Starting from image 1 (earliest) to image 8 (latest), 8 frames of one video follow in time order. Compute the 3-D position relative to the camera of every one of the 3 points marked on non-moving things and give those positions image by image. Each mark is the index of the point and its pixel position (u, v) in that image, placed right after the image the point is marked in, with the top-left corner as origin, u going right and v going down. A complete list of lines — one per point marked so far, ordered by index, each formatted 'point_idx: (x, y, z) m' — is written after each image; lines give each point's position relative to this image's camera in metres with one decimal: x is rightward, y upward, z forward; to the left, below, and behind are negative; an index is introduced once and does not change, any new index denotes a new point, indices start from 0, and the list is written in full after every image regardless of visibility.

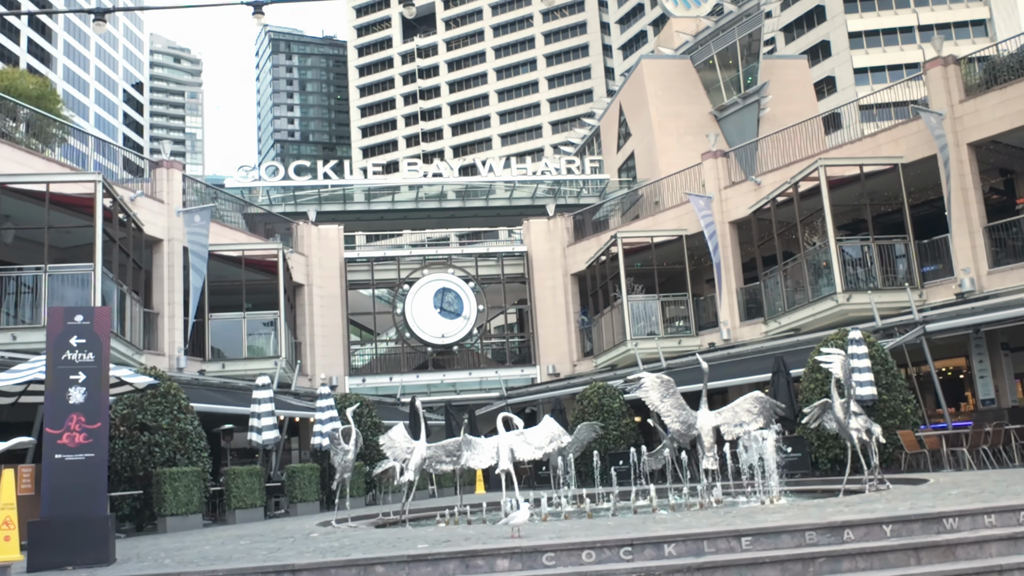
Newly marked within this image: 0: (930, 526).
0: (+2.7, -1.6, +6.4) m
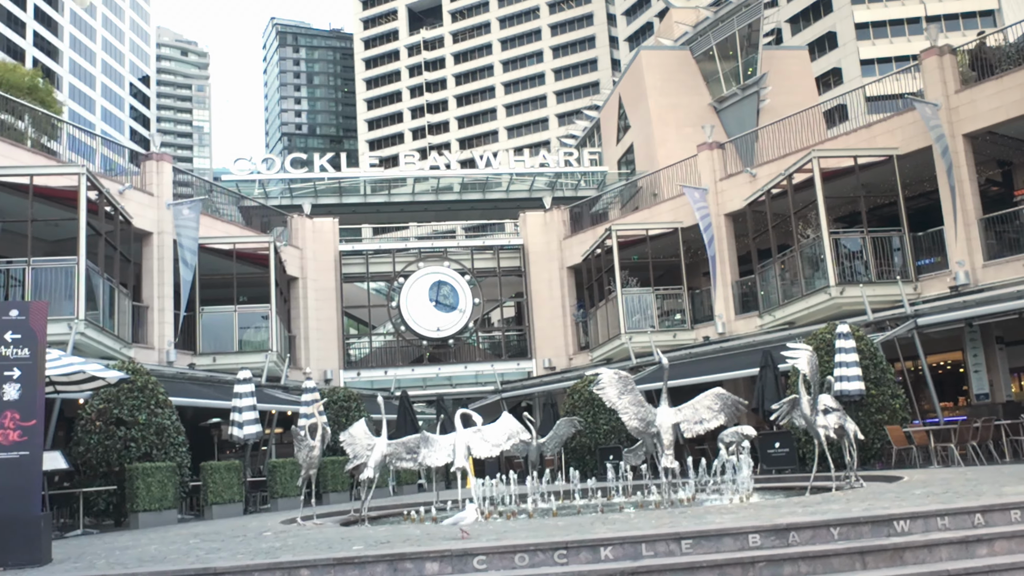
0: (+2.3, -1.5, +6.1) m
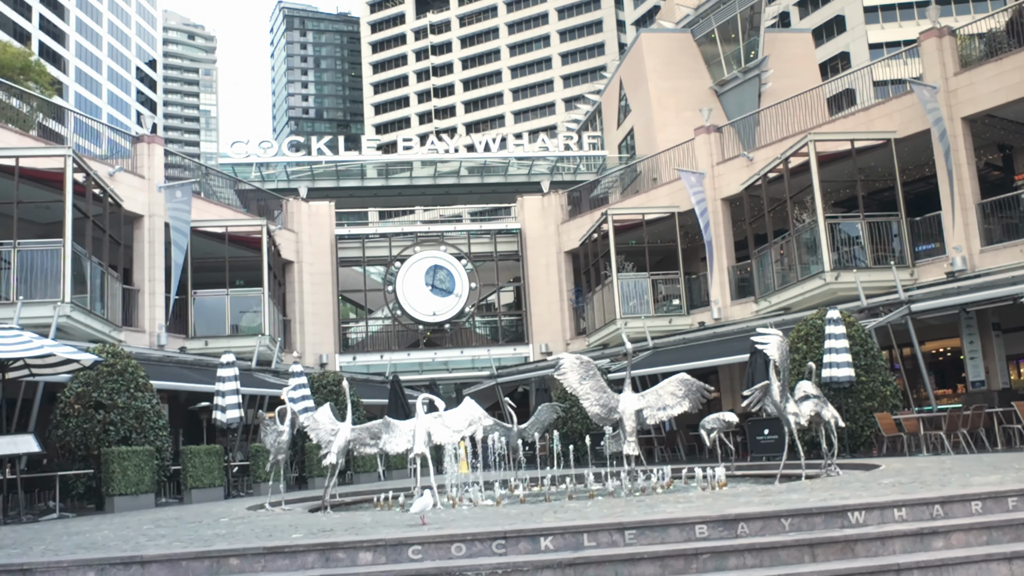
0: (+2.0, -1.4, +5.9) m
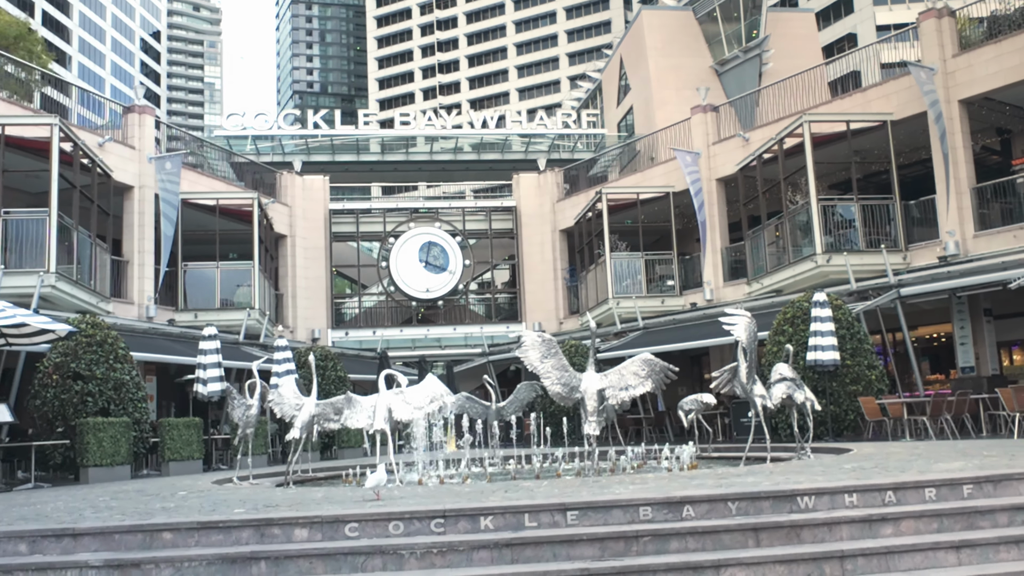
0: (+1.6, -1.3, +5.8) m
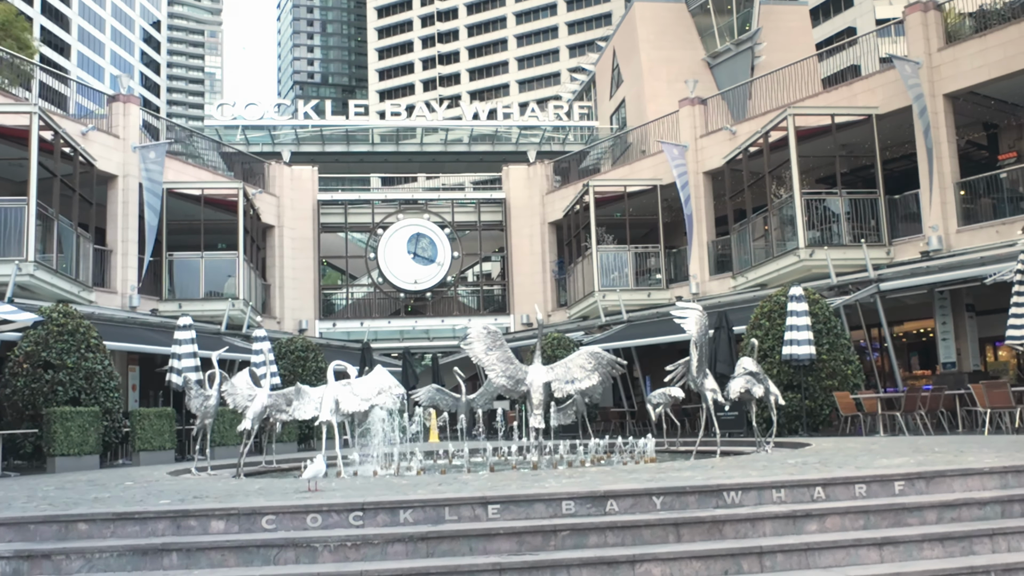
0: (+1.2, -1.3, +5.8) m
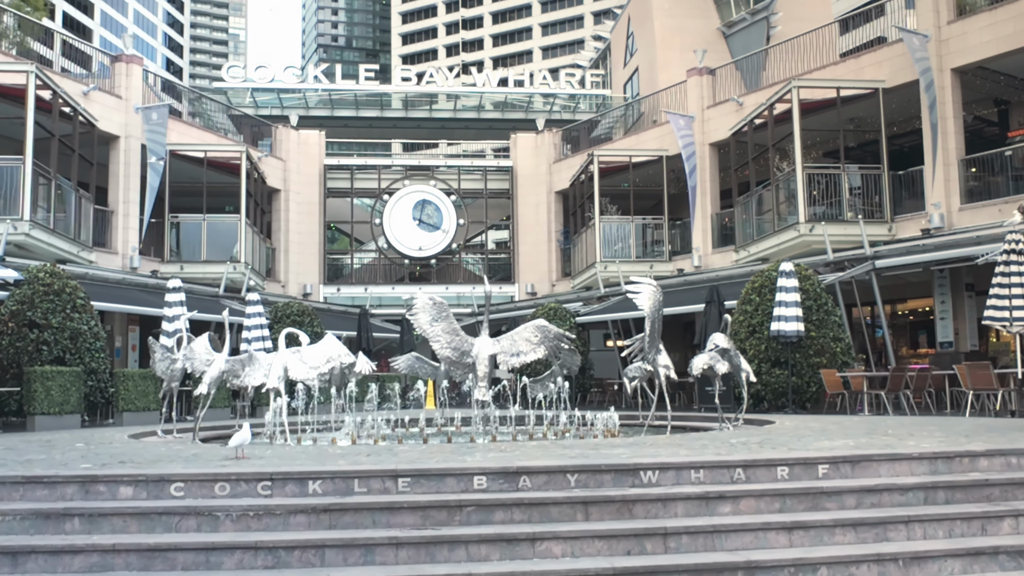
0: (+0.7, -1.1, +5.7) m
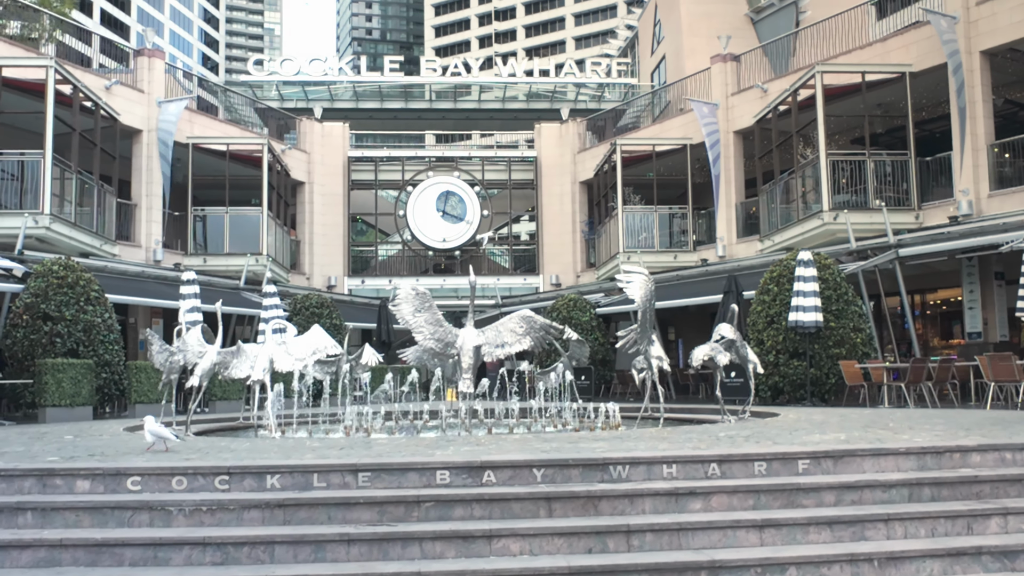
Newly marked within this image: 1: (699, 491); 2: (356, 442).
0: (+0.5, -1.1, +5.5) m
1: (+1.0, -1.1, +5.2) m
2: (-1.1, -1.2, +7.3) m
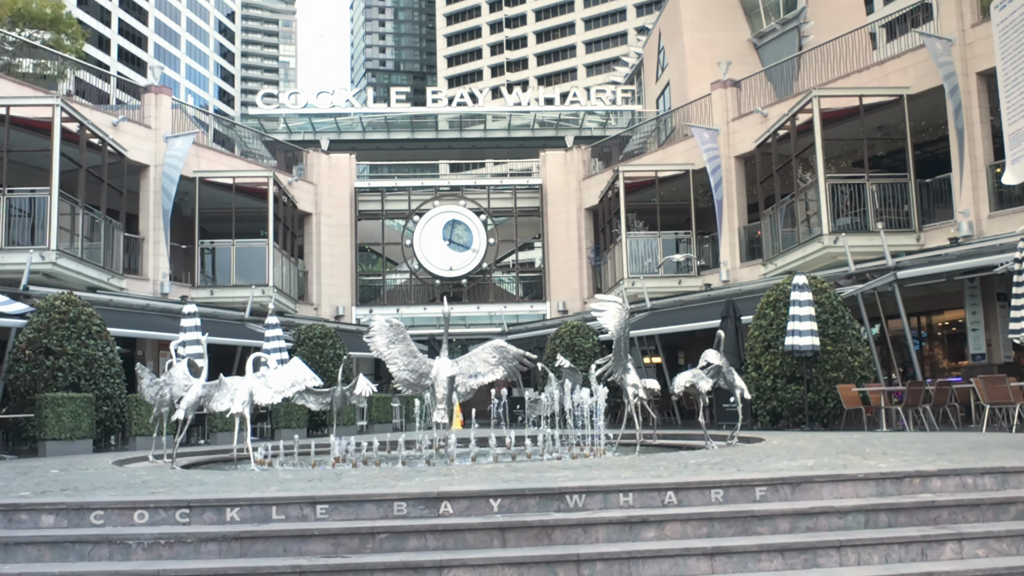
0: (+0.2, -1.2, +5.6) m
1: (+0.8, -1.3, +5.3) m
2: (-1.3, -1.4, +7.4) m
